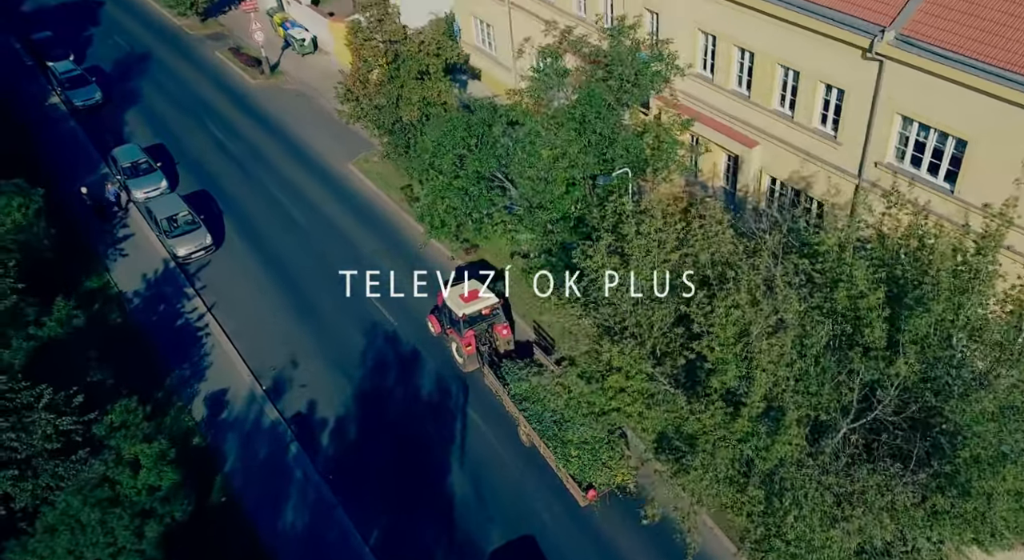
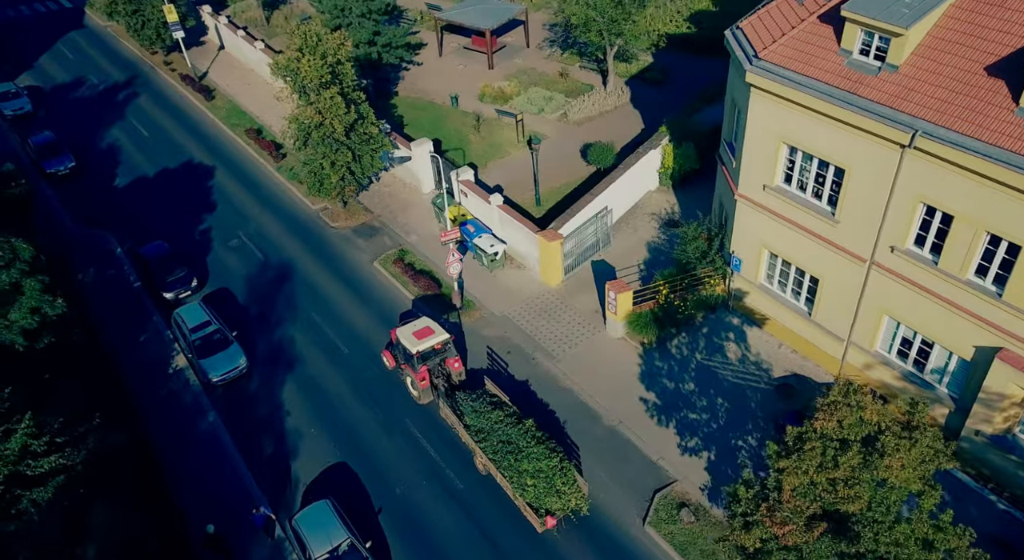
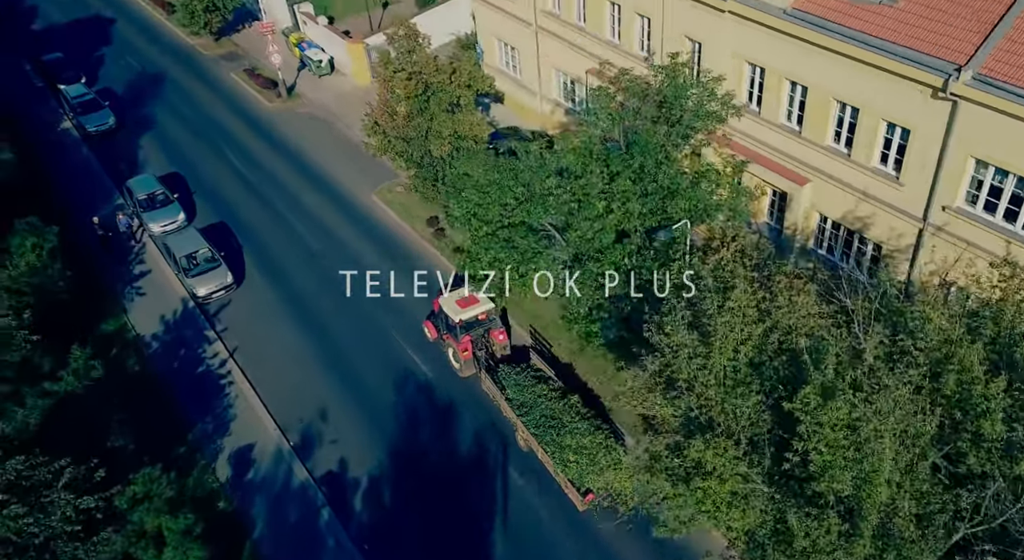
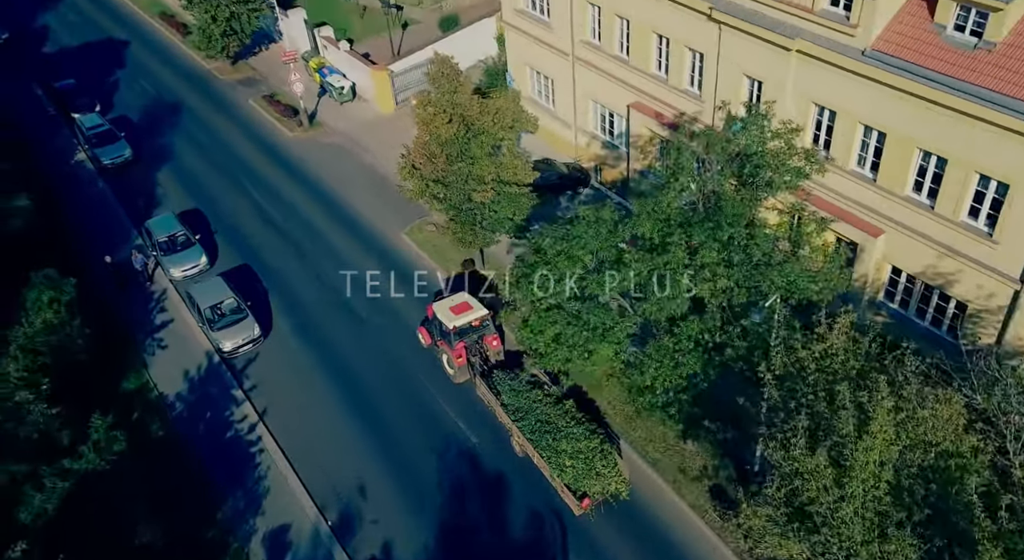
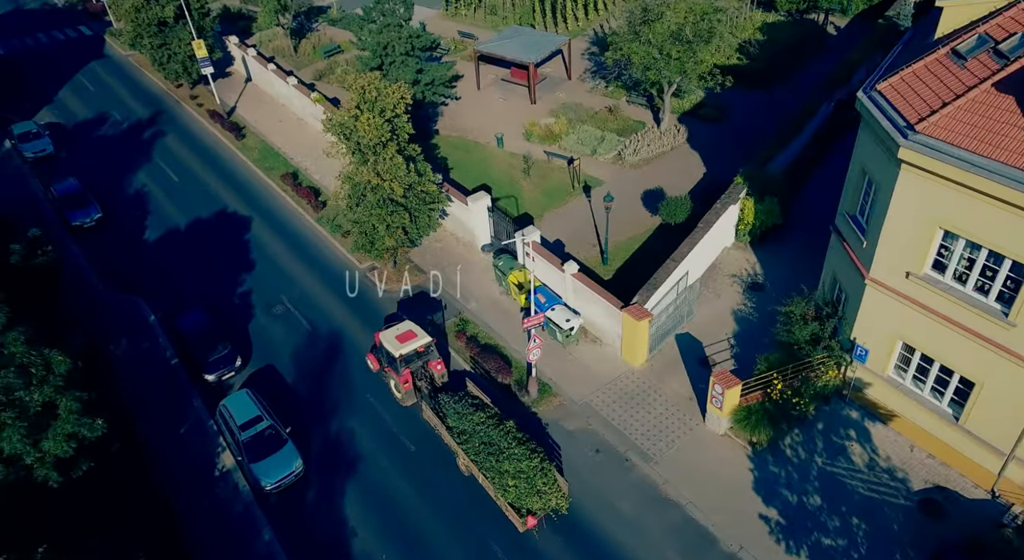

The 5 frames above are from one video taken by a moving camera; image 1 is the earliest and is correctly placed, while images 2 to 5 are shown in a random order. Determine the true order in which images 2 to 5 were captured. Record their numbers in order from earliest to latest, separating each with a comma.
3, 4, 2, 5
